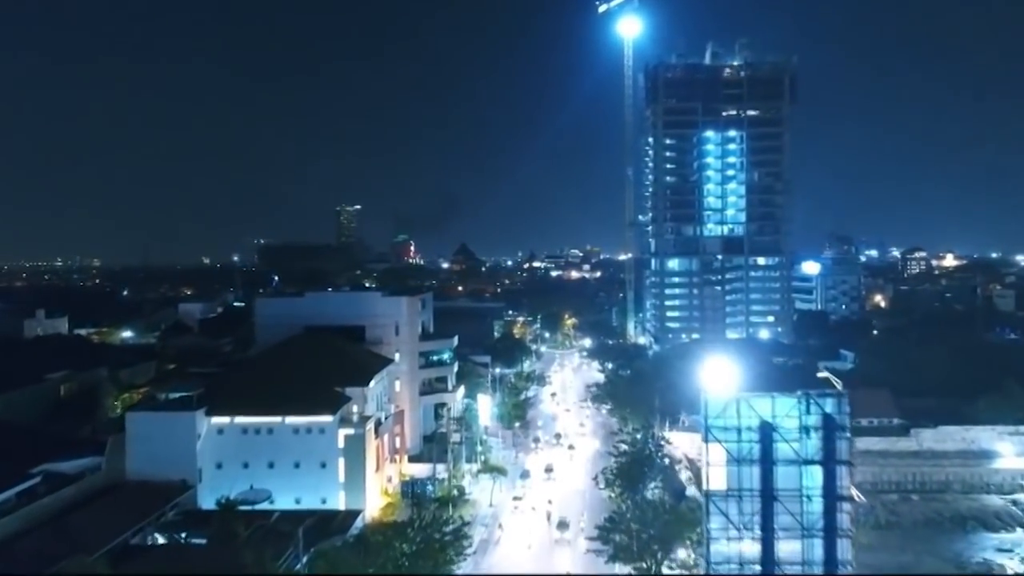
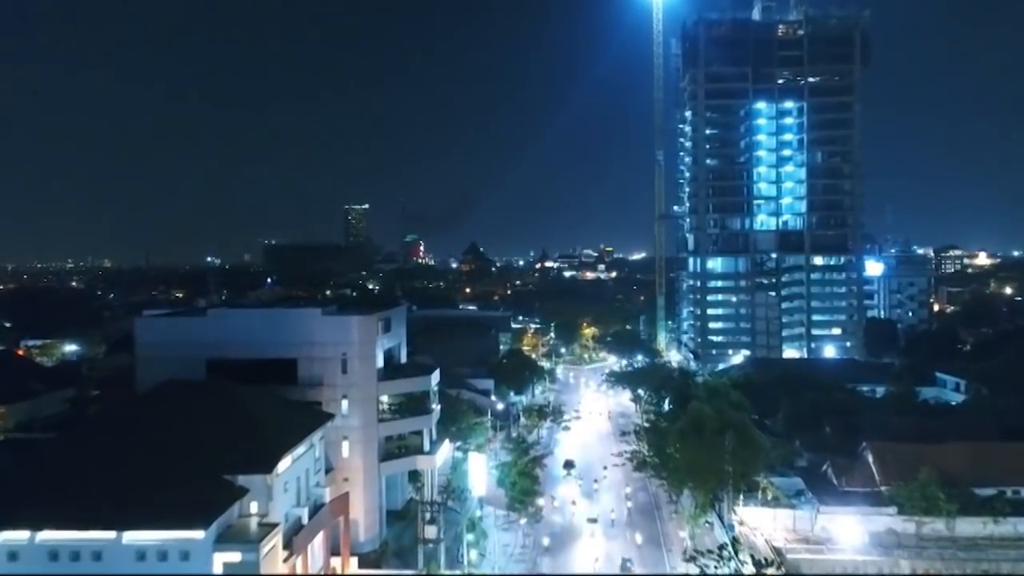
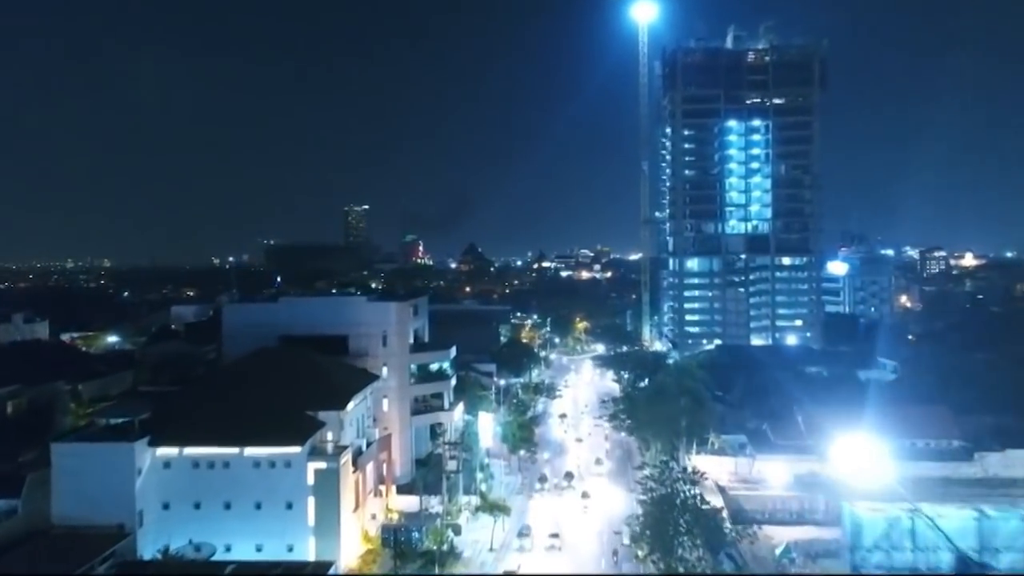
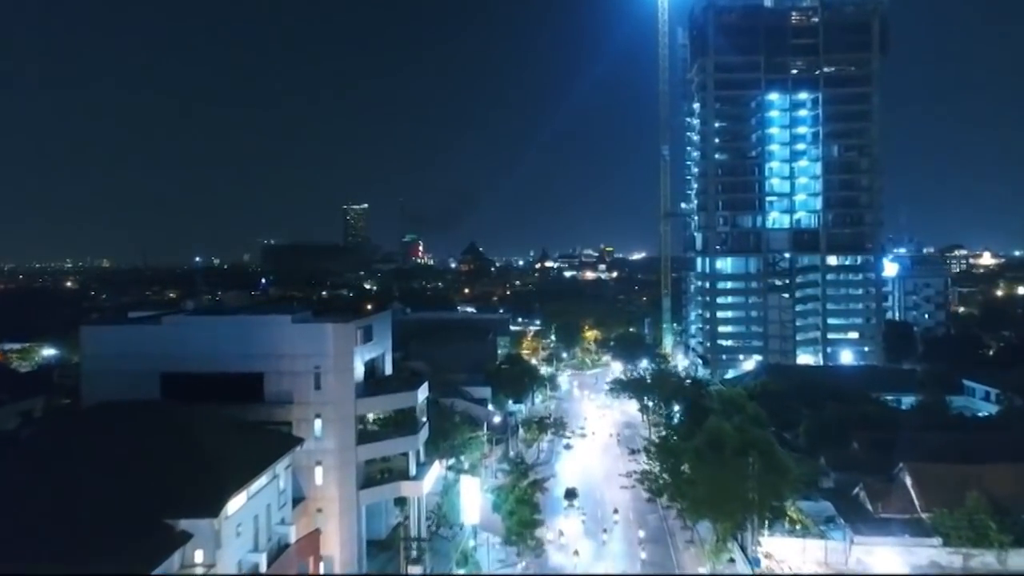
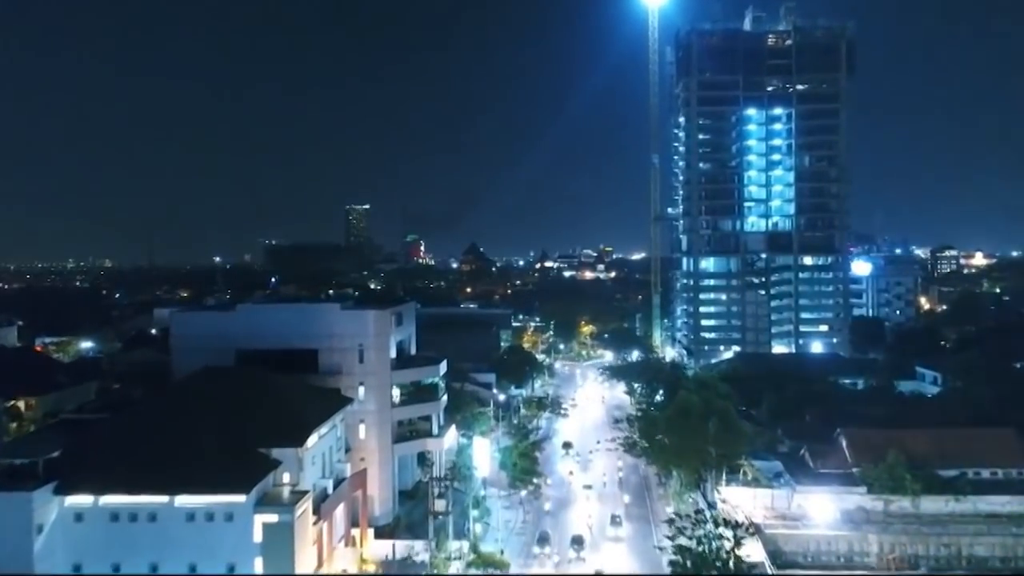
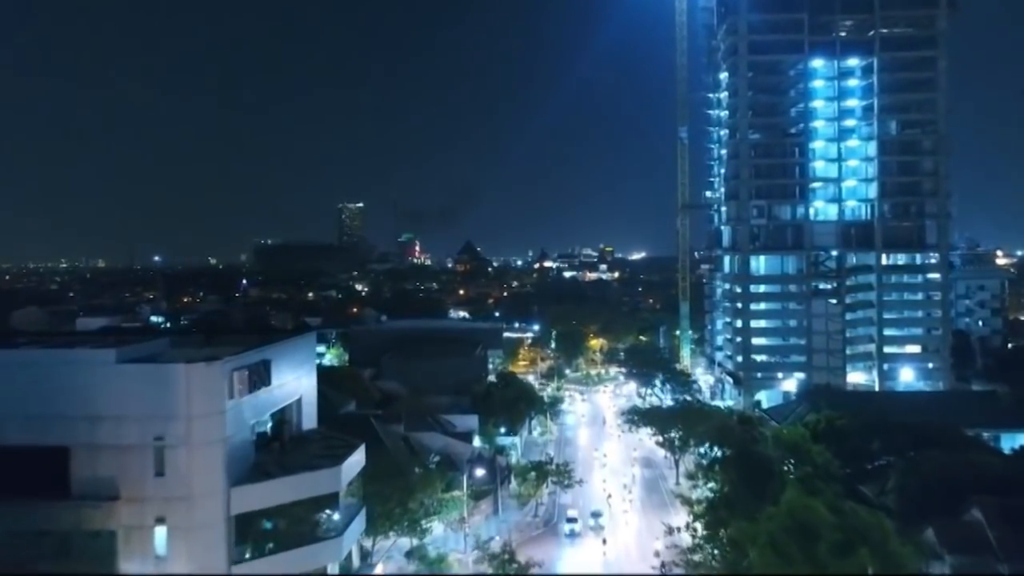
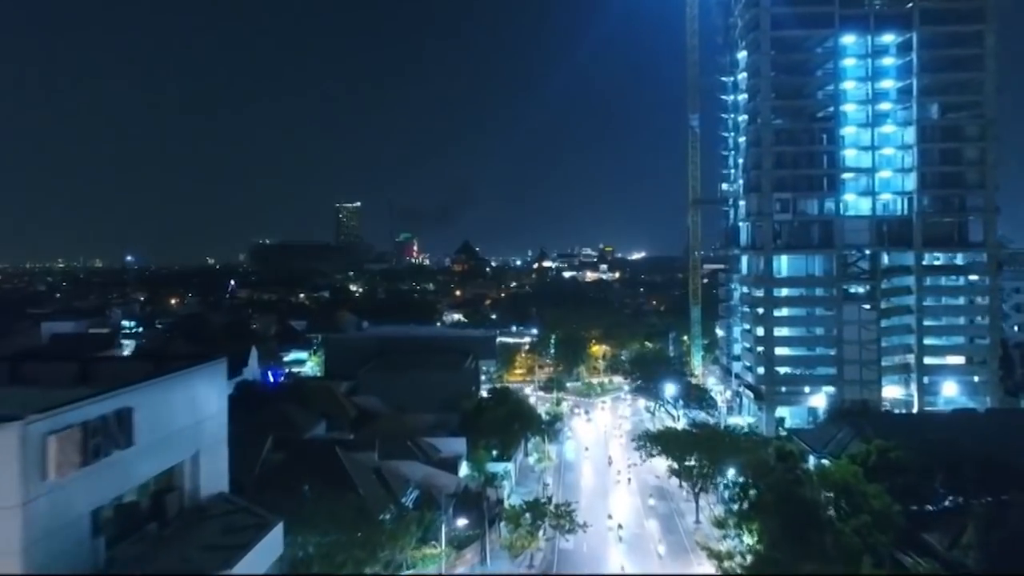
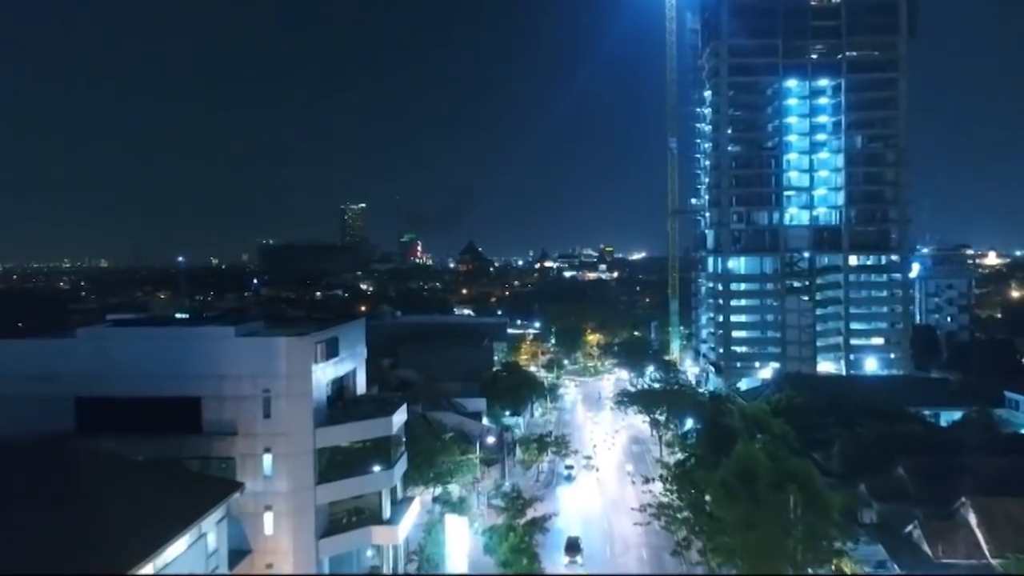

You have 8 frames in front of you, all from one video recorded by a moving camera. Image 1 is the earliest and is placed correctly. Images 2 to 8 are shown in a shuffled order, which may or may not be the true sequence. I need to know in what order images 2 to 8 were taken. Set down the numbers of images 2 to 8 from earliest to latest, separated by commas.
3, 5, 2, 4, 8, 6, 7
